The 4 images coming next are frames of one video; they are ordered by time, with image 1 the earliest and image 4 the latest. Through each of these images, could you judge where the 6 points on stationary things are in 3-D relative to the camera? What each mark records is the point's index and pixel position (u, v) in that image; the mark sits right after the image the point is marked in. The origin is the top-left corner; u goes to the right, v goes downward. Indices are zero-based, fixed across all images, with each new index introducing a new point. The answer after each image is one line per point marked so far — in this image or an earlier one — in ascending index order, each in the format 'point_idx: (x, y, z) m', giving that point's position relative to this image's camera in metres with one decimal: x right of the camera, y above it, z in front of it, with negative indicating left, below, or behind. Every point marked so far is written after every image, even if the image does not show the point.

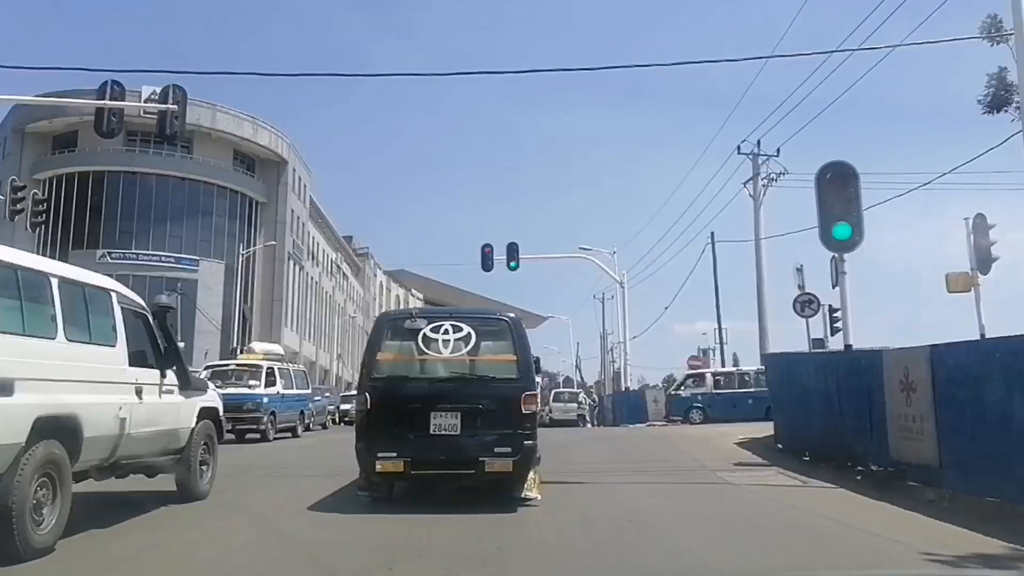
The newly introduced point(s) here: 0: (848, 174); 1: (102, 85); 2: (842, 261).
0: (+4.4, +1.5, +12.1) m
1: (-8.5, +4.2, +19.0) m
2: (+4.4, +0.4, +12.3) m
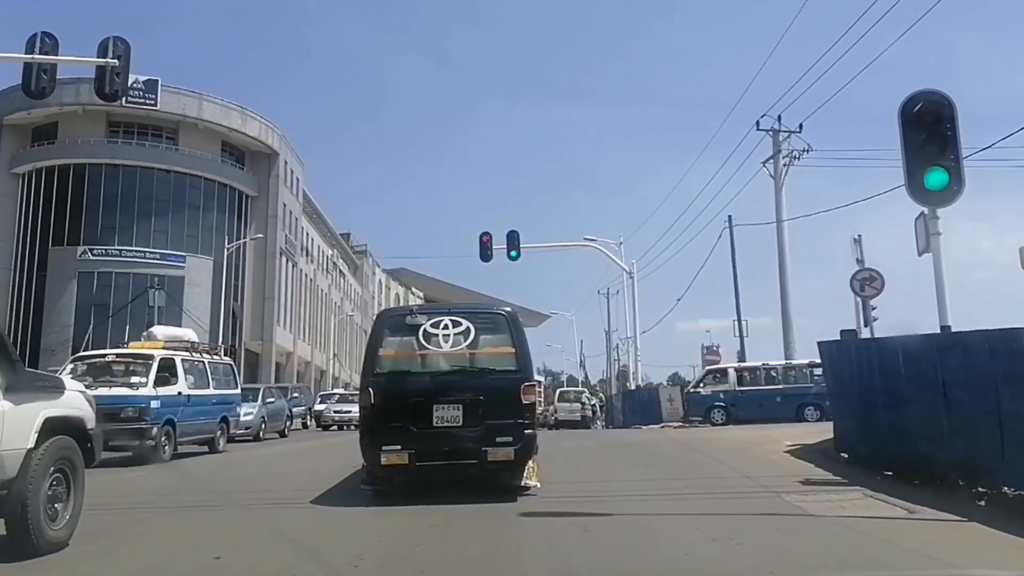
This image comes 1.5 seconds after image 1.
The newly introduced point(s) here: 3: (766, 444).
0: (+4.4, +1.9, +9.3) m
1: (-8.5, +4.5, +16.3) m
2: (+4.4, +0.7, +9.6) m
3: (+3.7, -2.3, +13.5) m
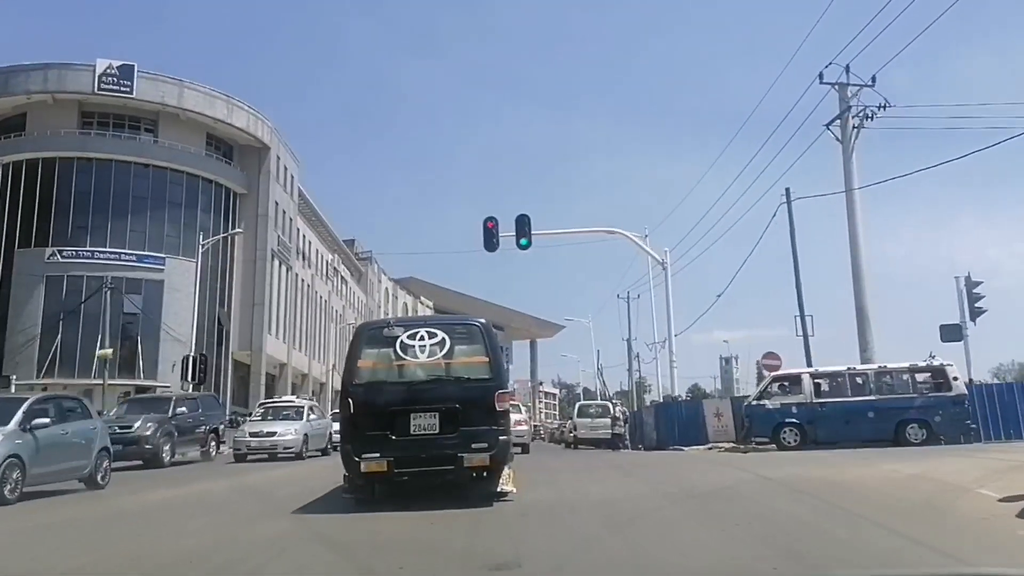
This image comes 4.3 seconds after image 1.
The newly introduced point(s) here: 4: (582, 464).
0: (+4.3, +2.4, +3.9) m
1: (-8.5, +4.8, +11.1) m
2: (+4.3, +1.3, +4.1) m
3: (+3.8, -1.8, +8.0) m
4: (+1.5, -3.7, +19.3) m
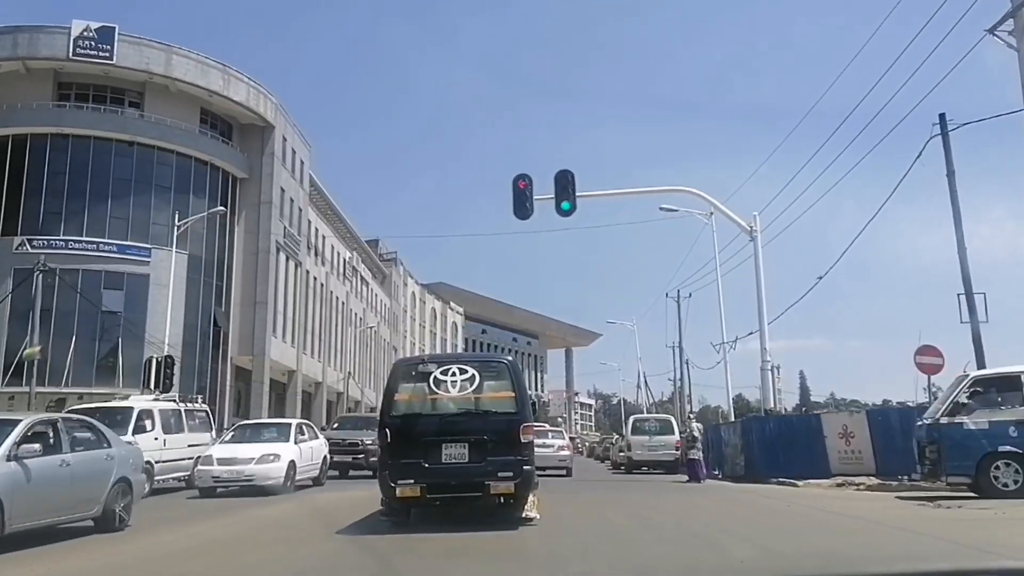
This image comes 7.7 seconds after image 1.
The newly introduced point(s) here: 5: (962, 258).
0: (+4.3, +3.3, -3.2) m
1: (-8.2, +5.6, +4.5) m
2: (+4.3, +2.1, -3.0) m
3: (+3.9, -1.0, +0.9) m
4: (+2.0, -3.1, +12.2) m
5: (+8.3, +0.6, +17.1) m
